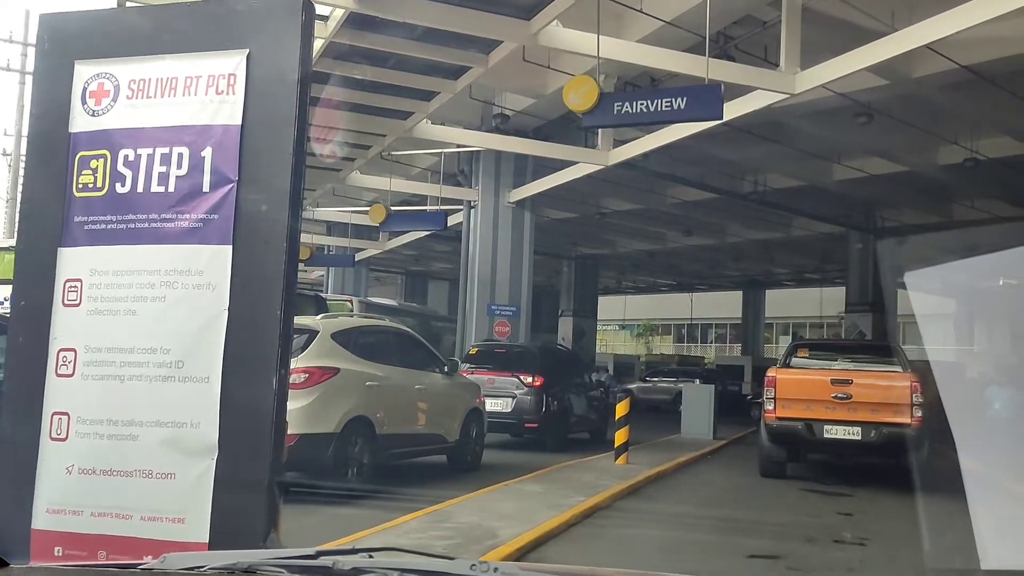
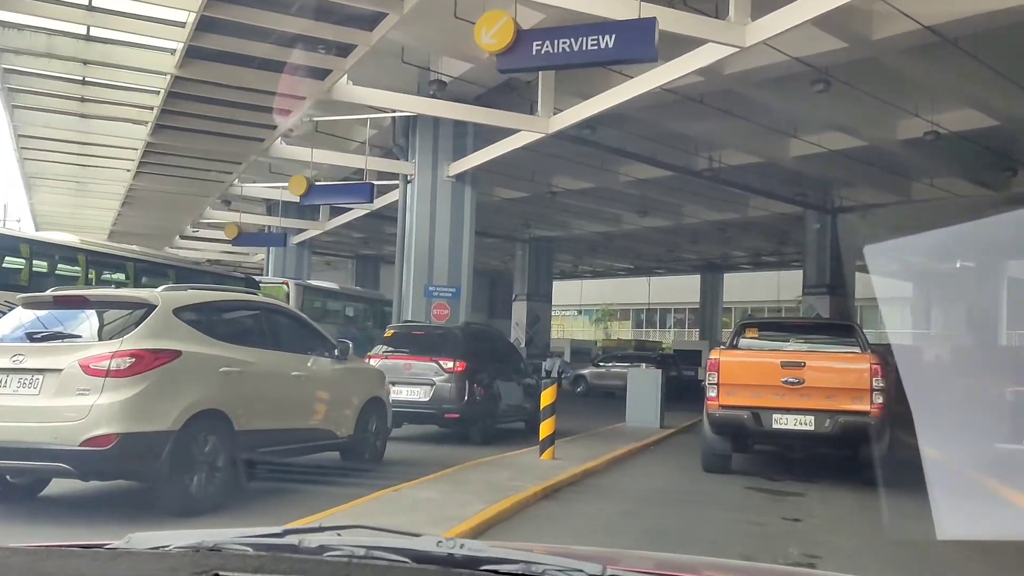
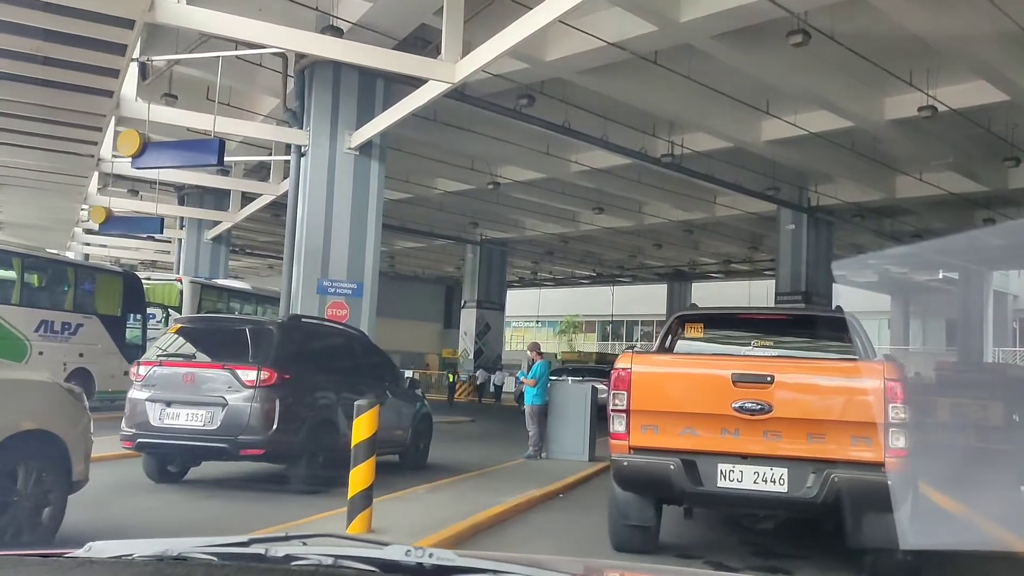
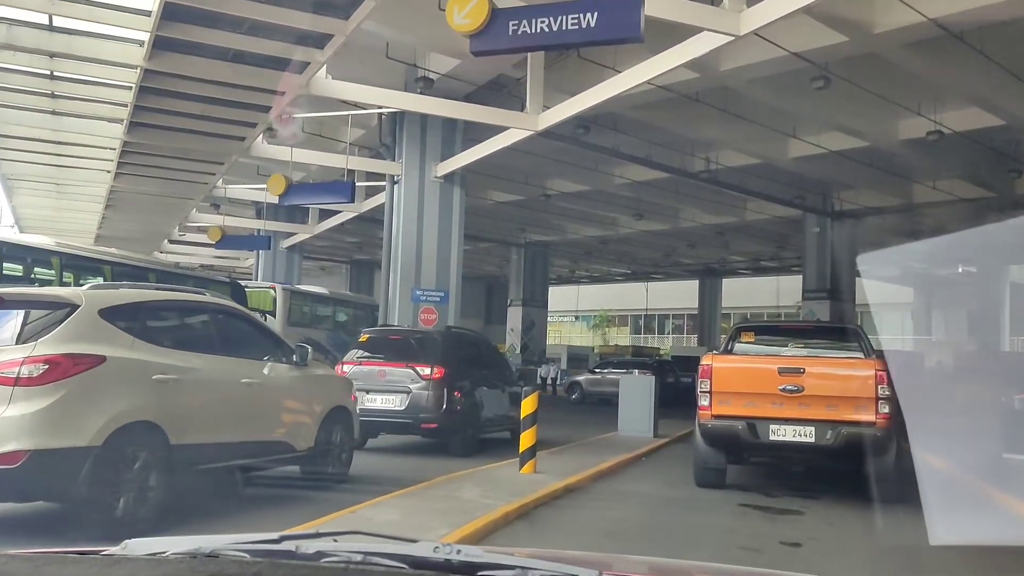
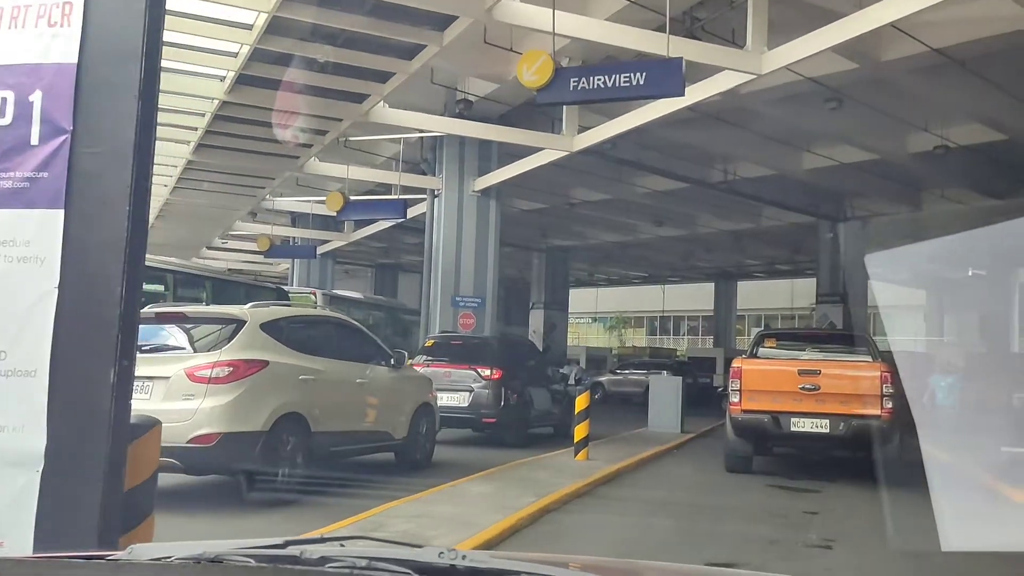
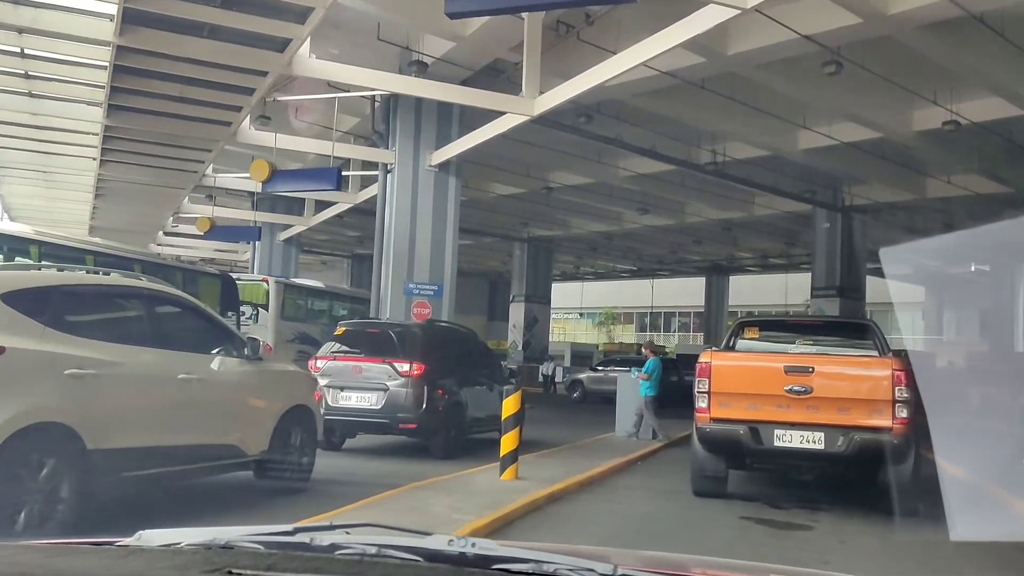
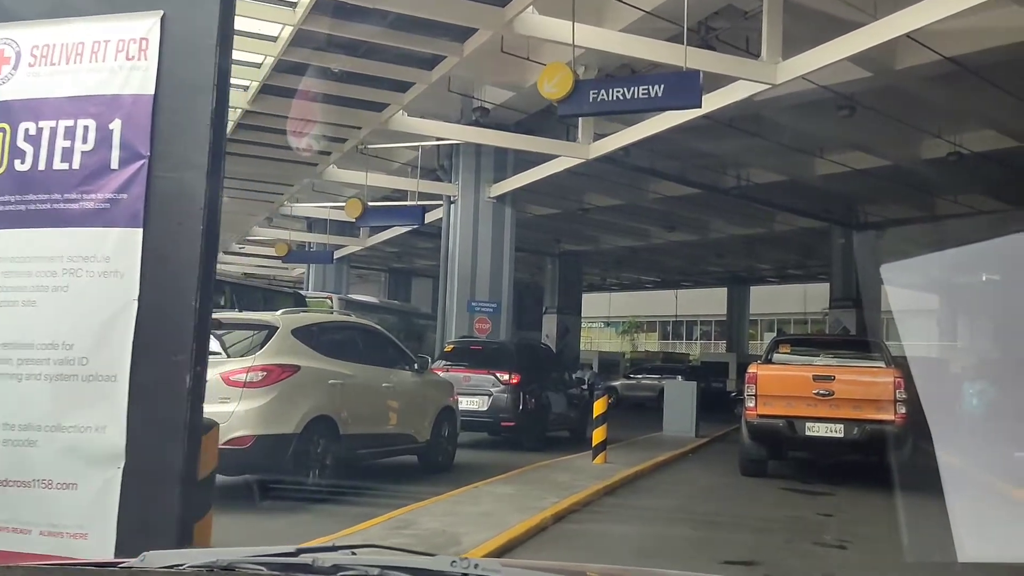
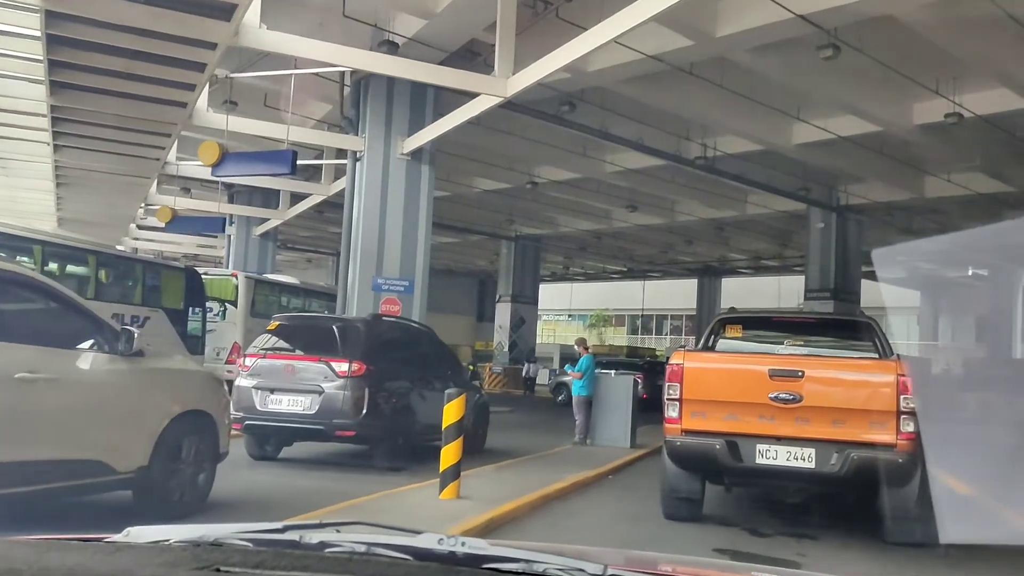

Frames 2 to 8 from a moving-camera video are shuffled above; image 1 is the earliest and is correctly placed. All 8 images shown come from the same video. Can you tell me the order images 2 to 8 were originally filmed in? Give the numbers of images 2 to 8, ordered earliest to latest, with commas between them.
7, 5, 2, 4, 6, 8, 3
